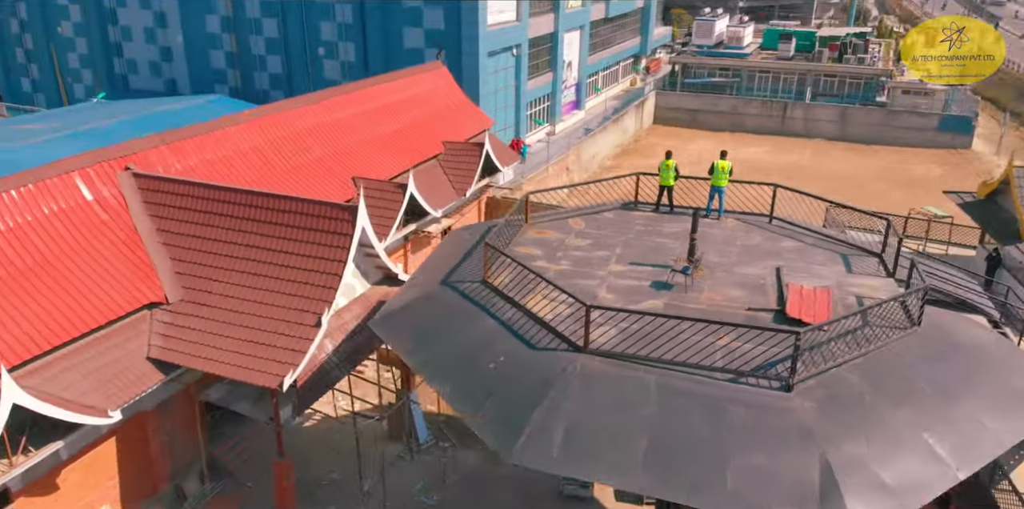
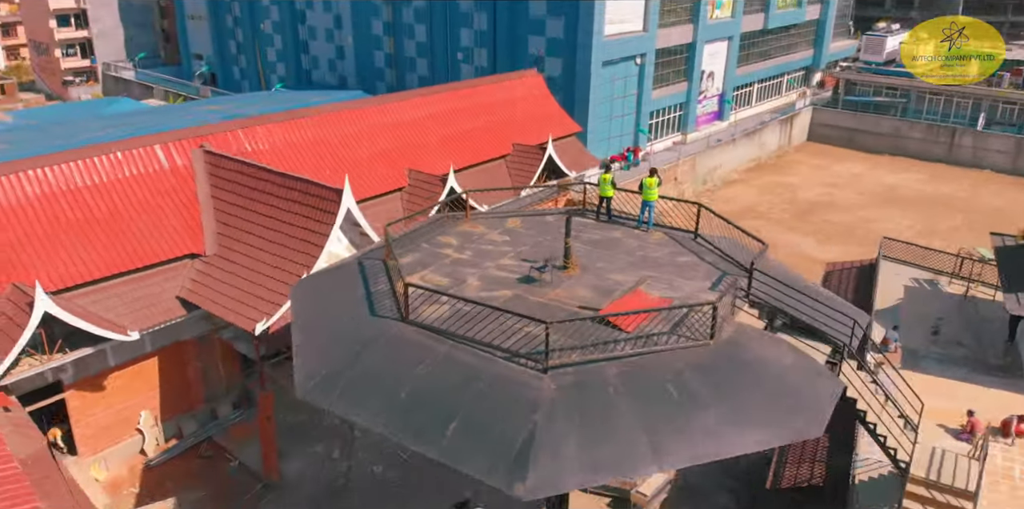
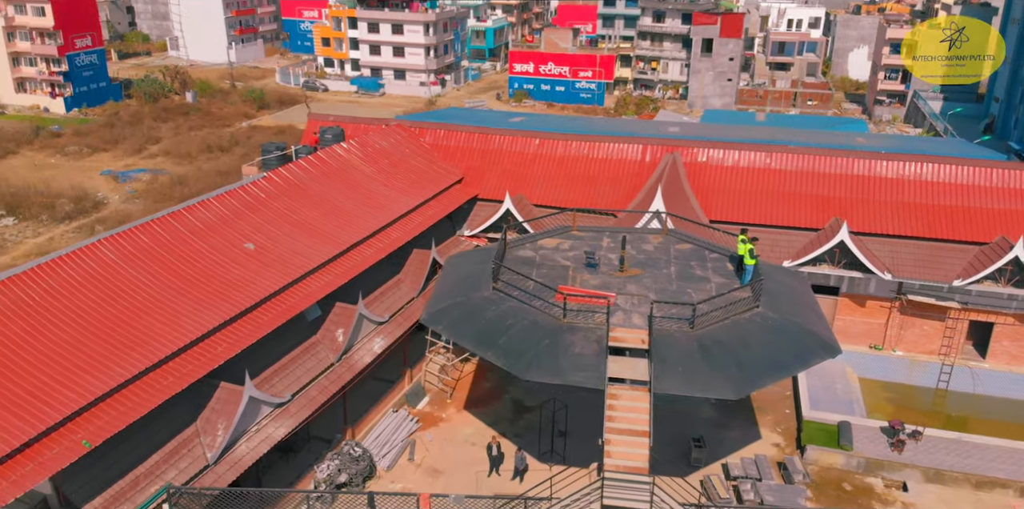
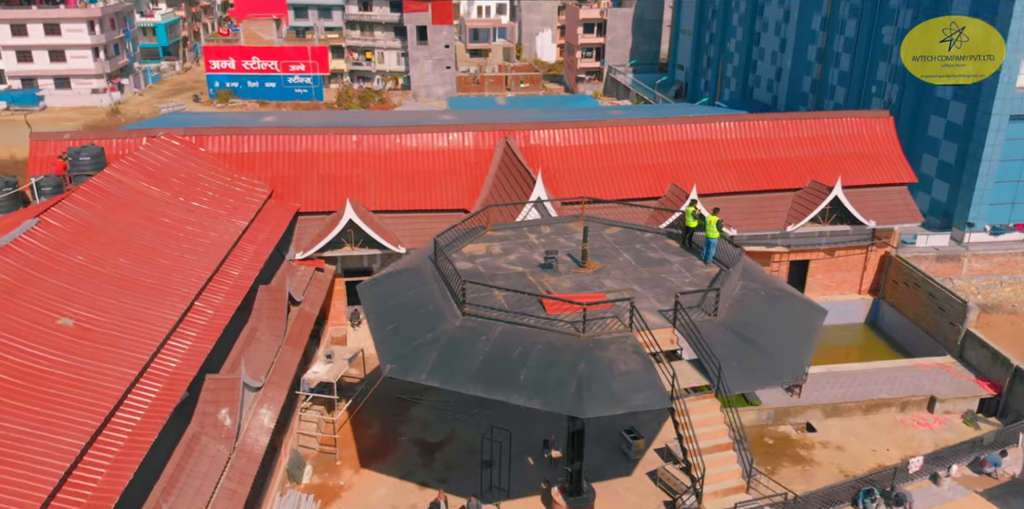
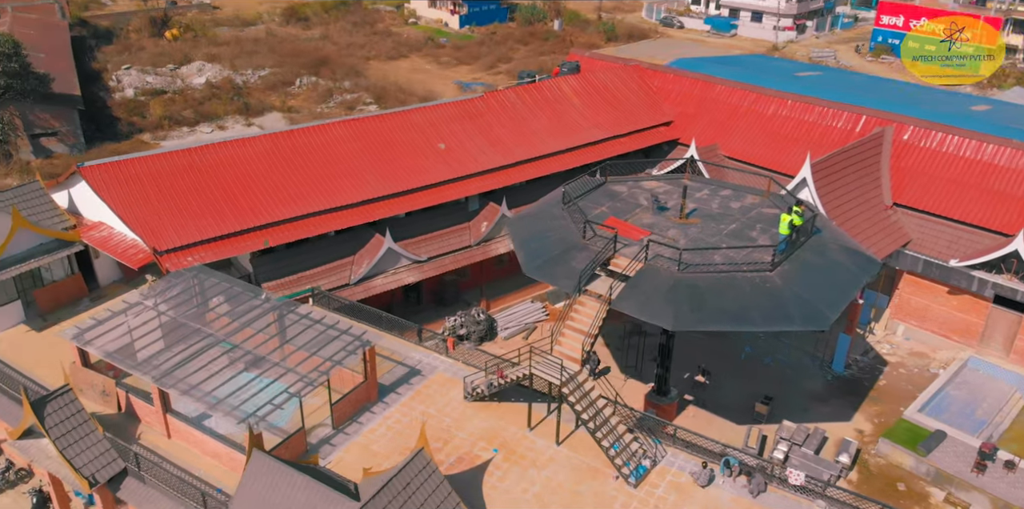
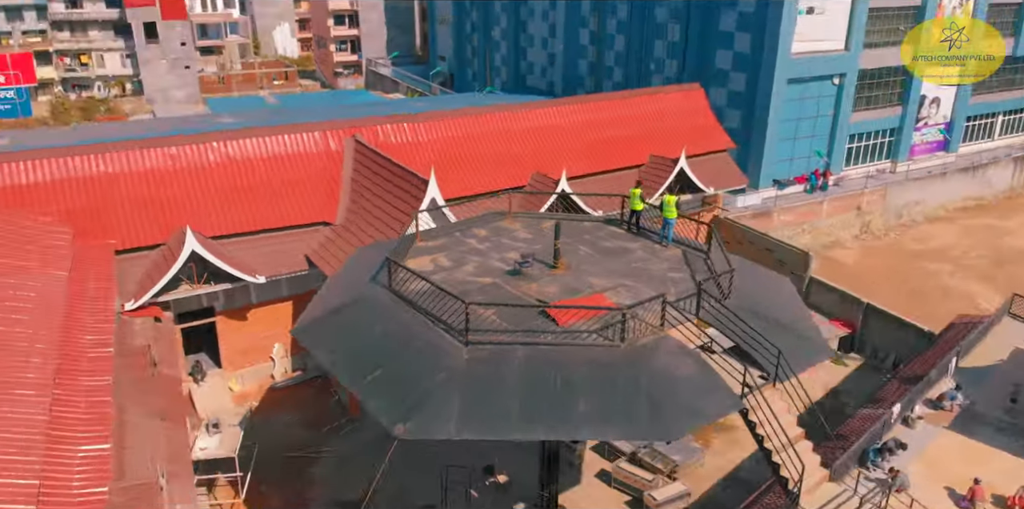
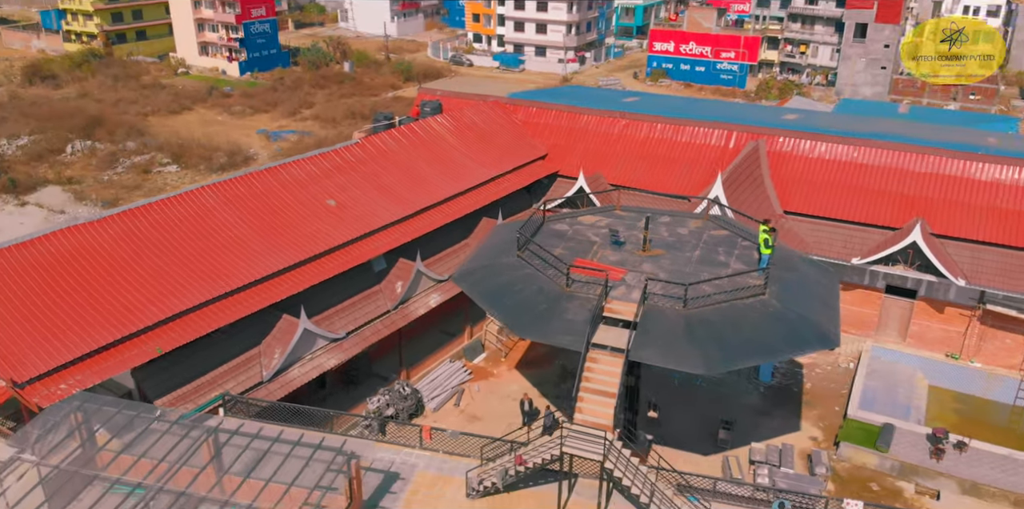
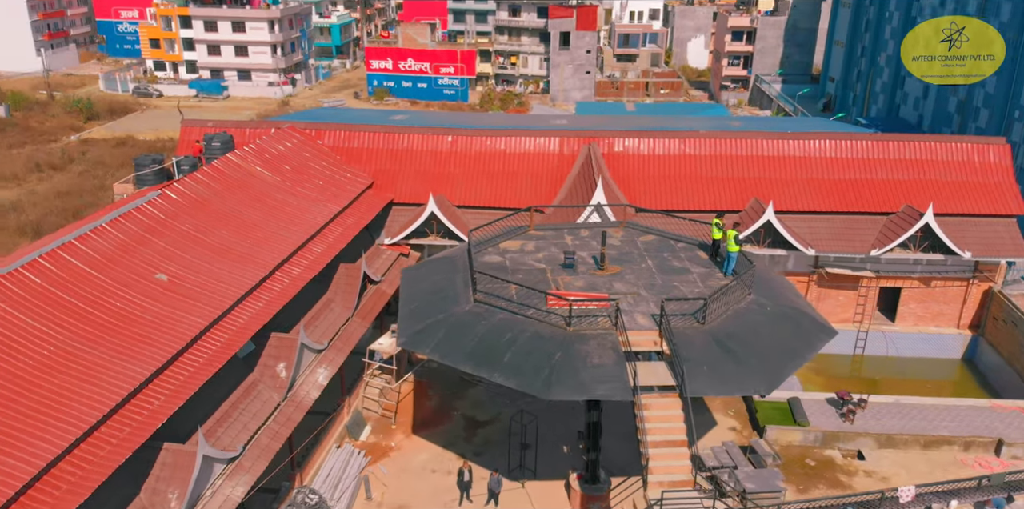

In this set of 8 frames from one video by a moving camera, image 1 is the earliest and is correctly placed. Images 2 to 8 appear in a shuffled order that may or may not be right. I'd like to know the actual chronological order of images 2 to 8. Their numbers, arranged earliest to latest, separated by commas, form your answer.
2, 6, 4, 8, 3, 7, 5
